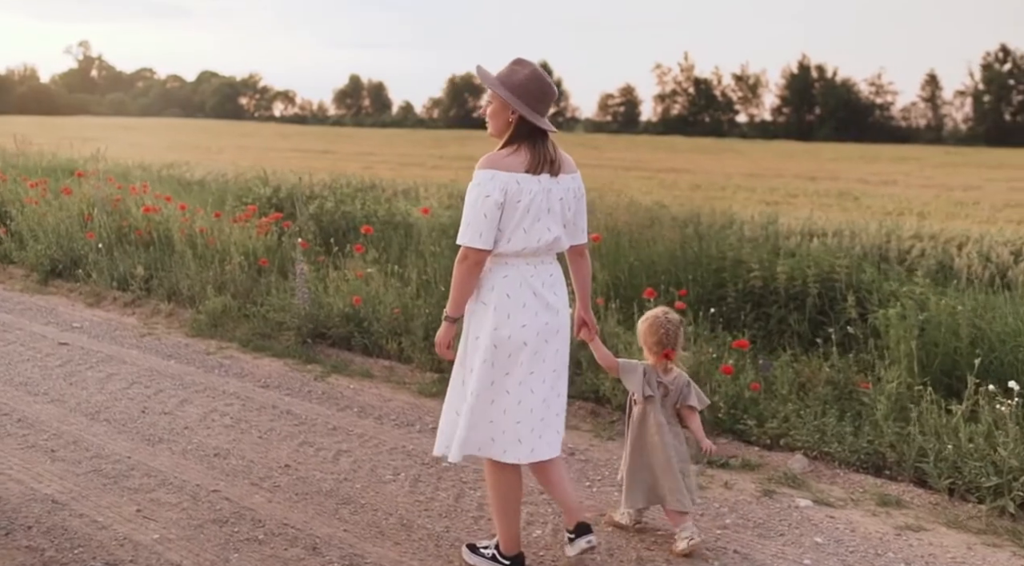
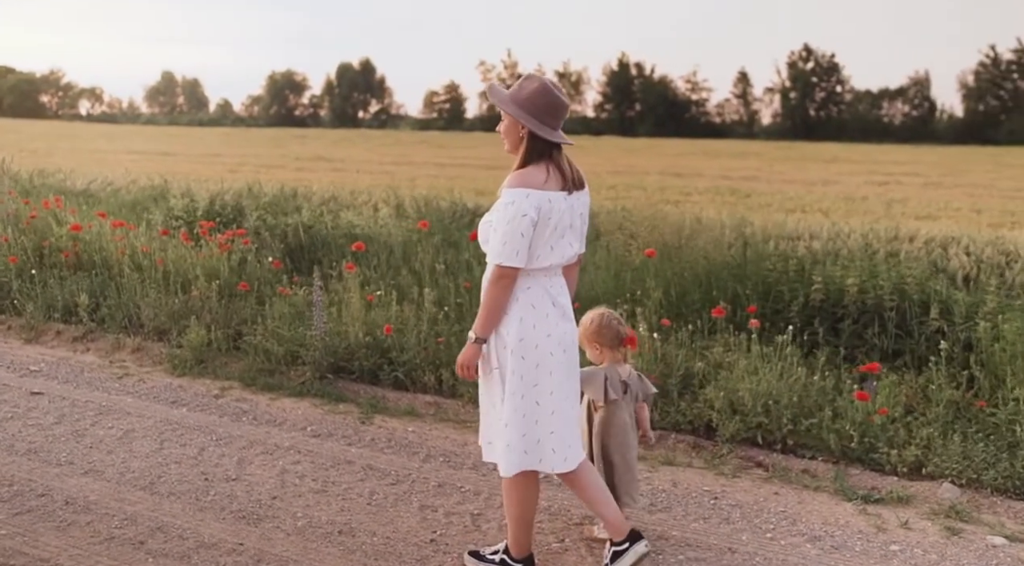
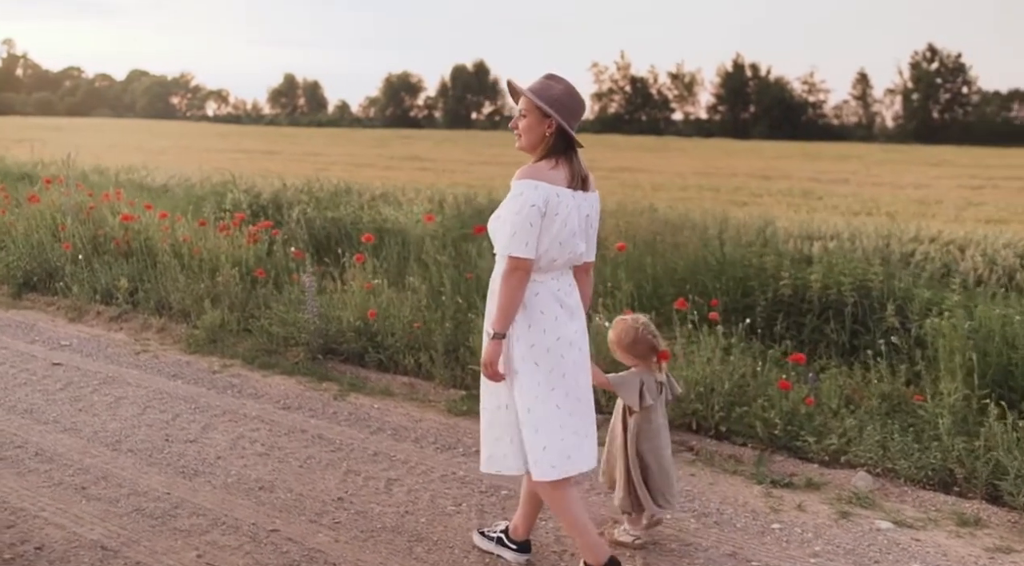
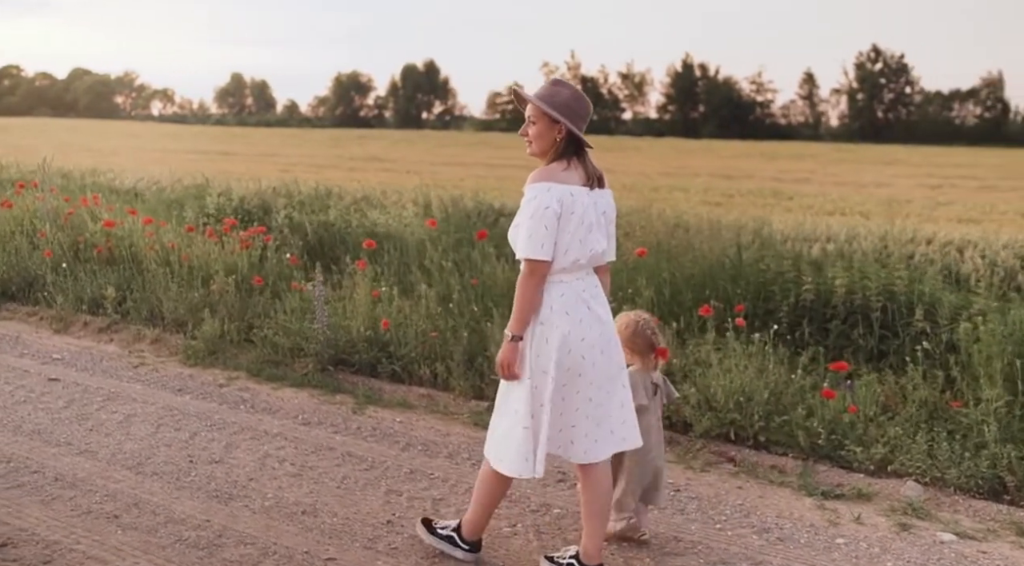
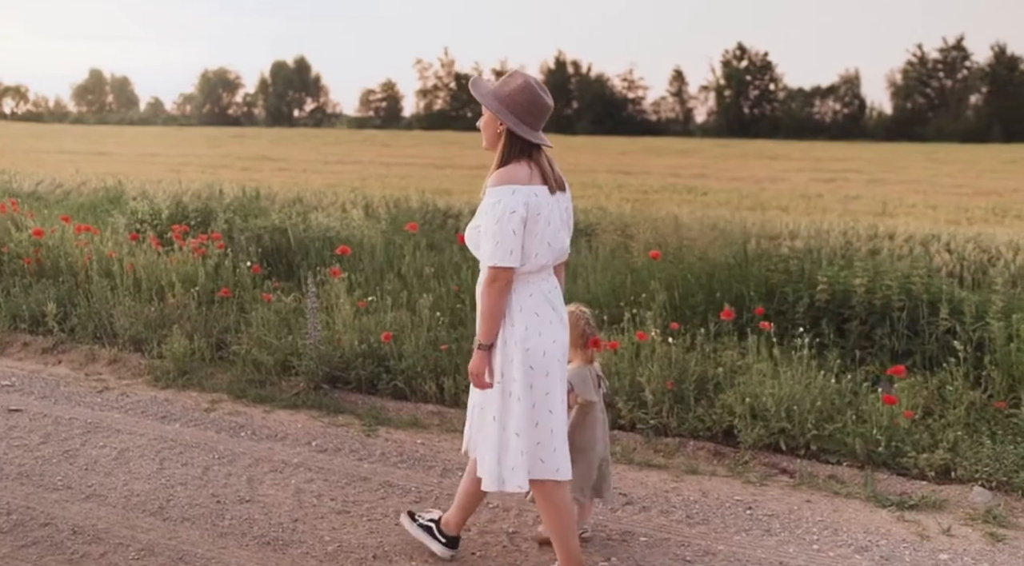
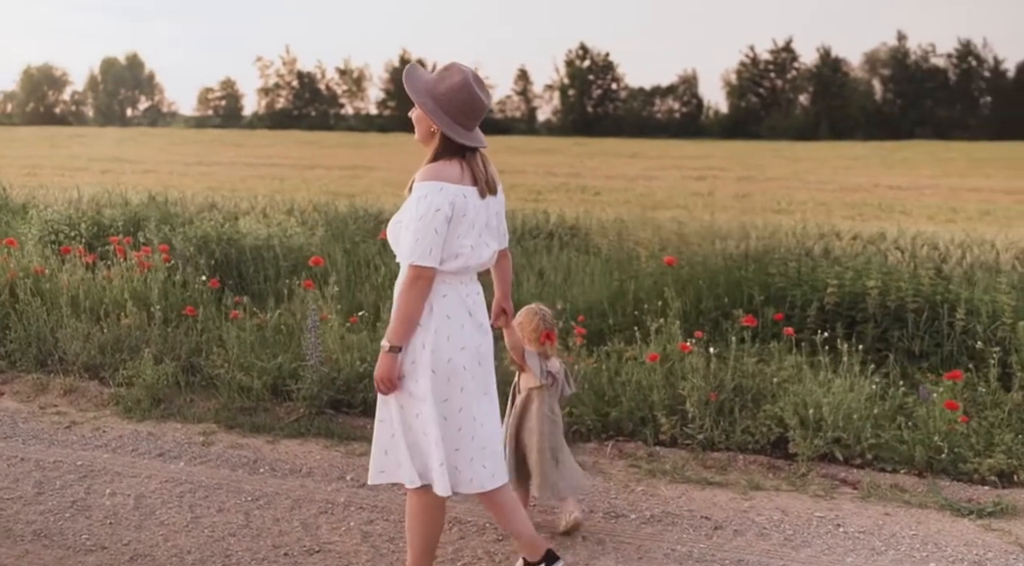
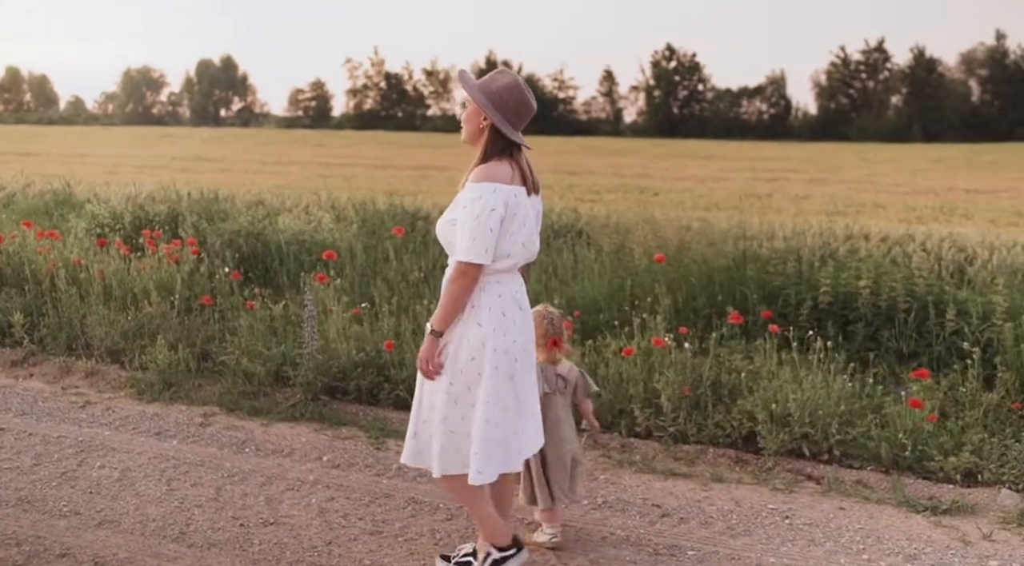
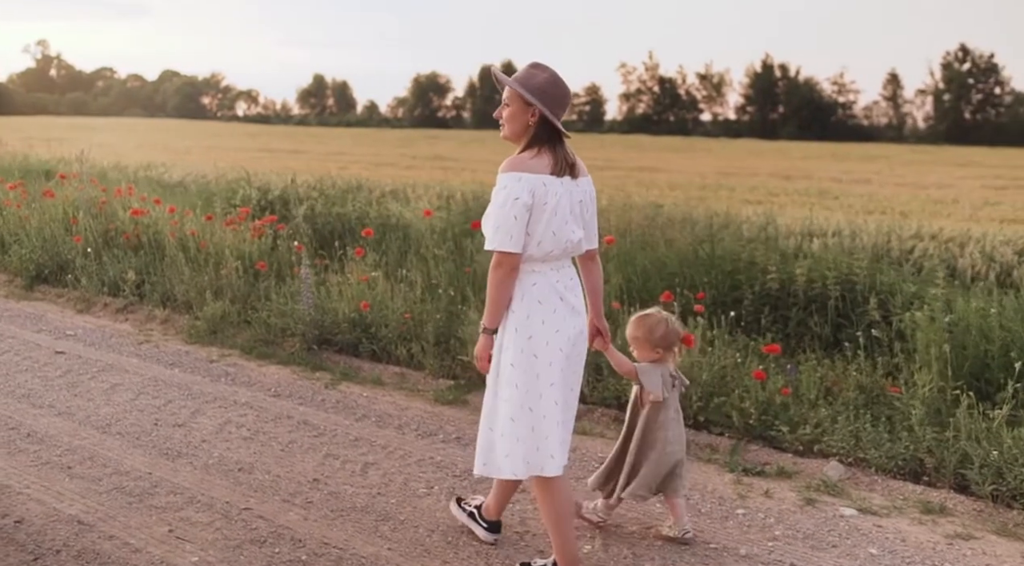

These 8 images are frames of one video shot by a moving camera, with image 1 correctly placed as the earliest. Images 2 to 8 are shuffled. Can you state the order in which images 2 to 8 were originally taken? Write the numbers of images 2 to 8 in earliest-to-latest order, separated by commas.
8, 3, 4, 2, 5, 7, 6
